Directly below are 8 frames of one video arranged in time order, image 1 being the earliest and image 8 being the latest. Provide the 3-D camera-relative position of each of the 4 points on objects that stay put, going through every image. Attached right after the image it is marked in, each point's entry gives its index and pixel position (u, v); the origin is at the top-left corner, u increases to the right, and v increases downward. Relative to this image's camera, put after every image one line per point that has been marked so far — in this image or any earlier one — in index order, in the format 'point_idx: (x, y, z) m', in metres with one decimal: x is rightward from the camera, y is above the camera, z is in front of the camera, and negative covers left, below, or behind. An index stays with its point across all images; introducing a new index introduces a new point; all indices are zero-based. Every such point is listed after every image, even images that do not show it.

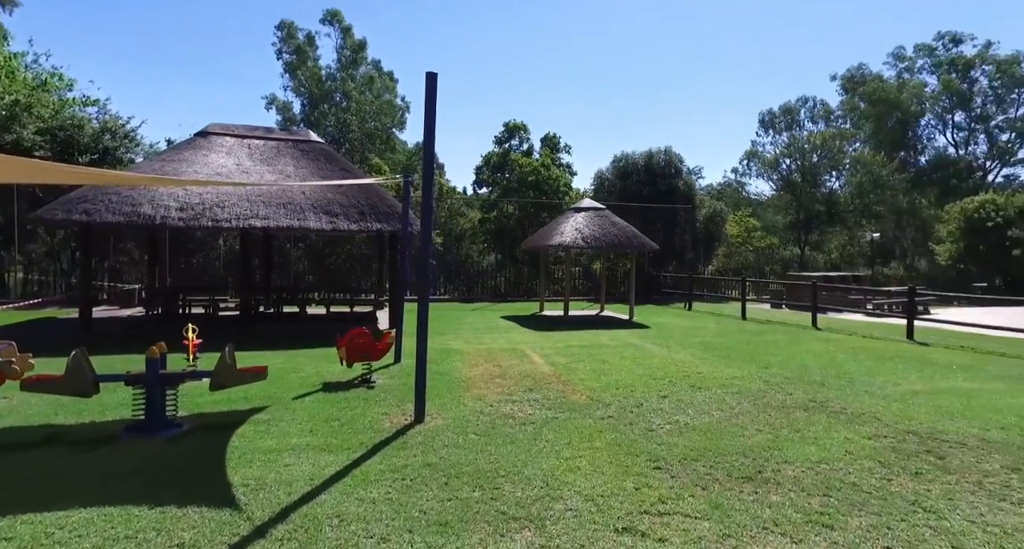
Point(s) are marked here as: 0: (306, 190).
0: (-3.0, +1.2, +8.9) m
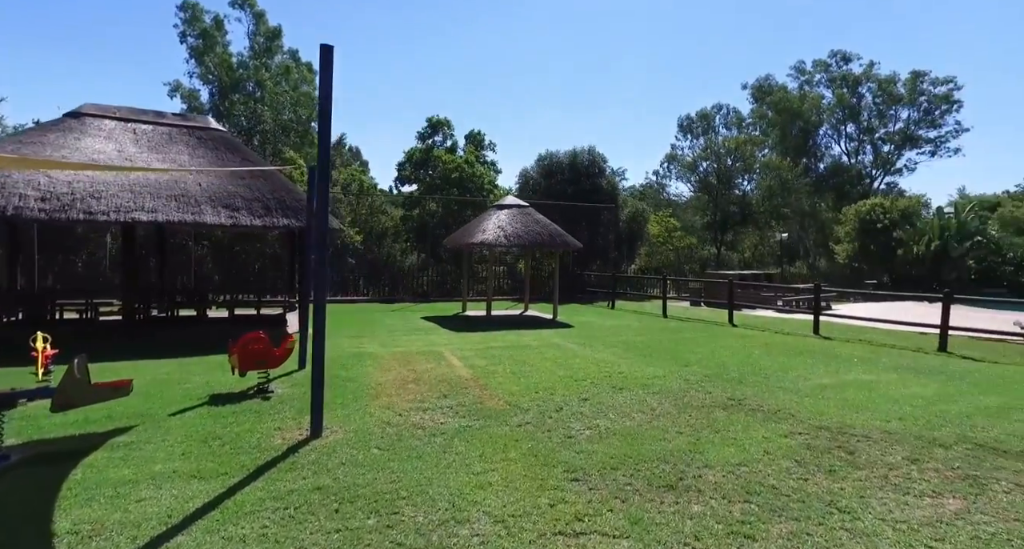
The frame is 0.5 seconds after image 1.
0: (-4.1, +1.2, +8.2) m
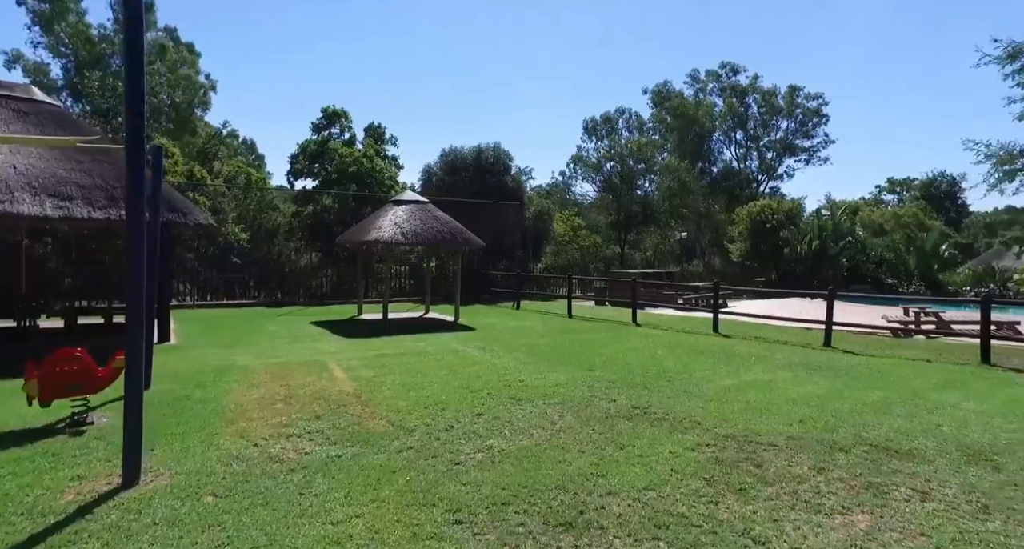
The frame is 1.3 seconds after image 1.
0: (-5.4, +1.2, +7.0) m
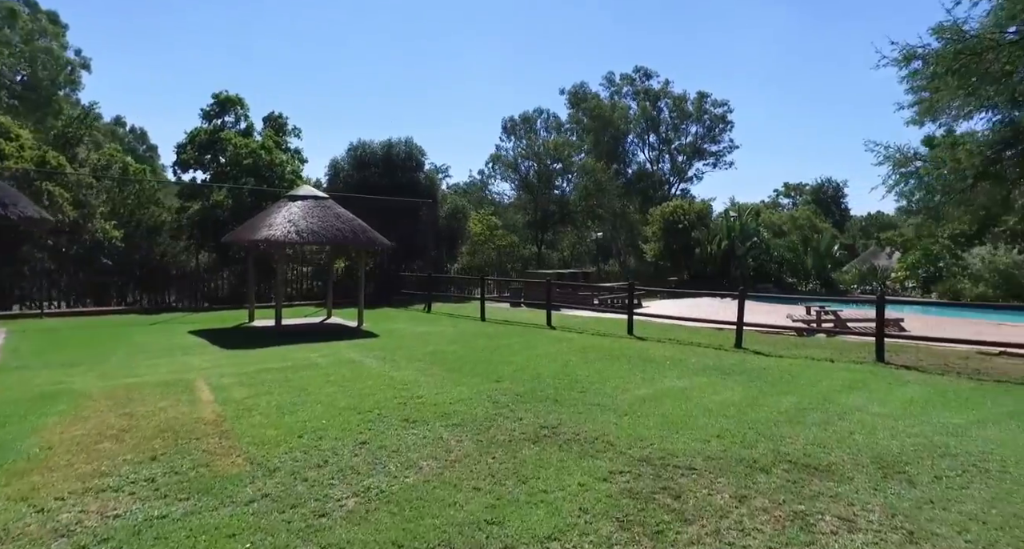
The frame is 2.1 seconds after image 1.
0: (-6.3, +1.2, +5.6) m
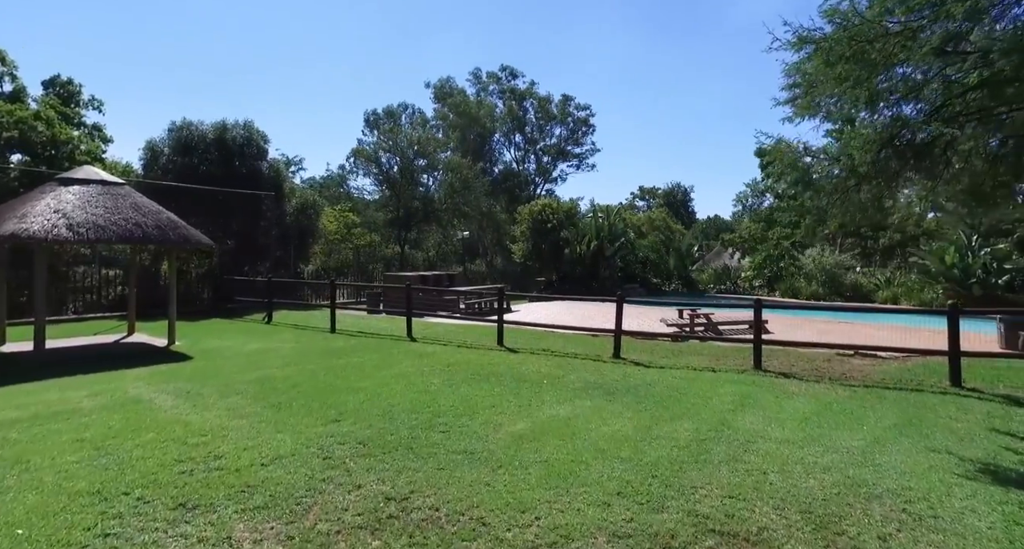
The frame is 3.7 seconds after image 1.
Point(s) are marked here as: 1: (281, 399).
0: (-7.3, +1.1, +2.9) m
1: (-2.1, -1.1, +5.7) m
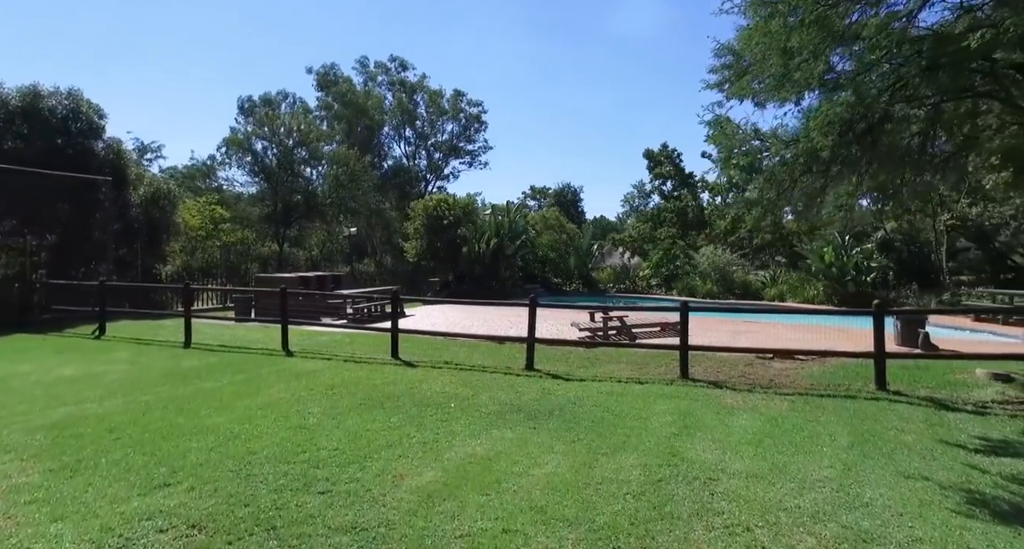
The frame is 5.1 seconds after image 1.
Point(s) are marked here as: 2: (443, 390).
0: (-7.4, +1.0, +0.3) m
1: (-2.8, -1.2, +4.0) m
2: (-0.7, -1.2, +6.8) m
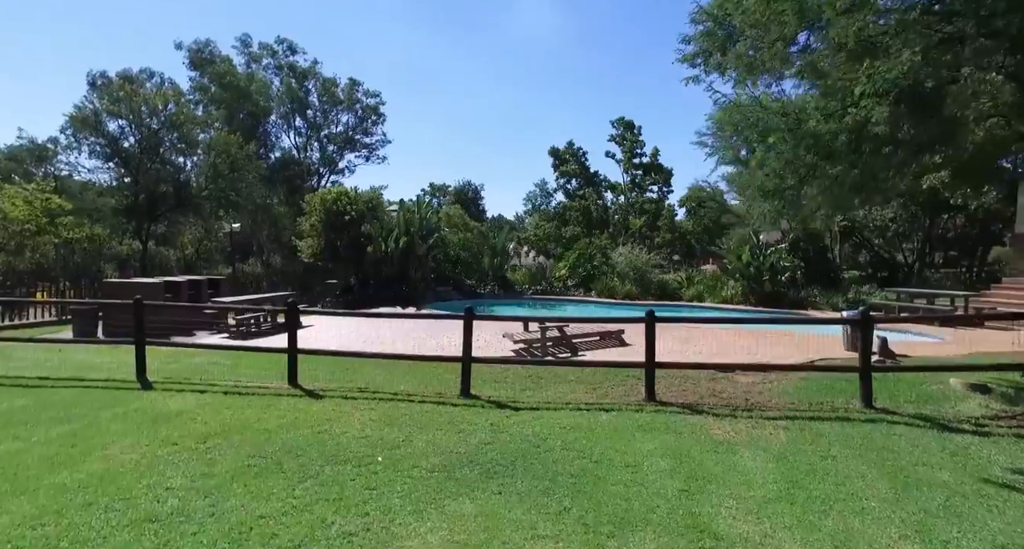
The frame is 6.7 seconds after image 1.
0: (-6.7, +0.9, -2.4) m
1: (-2.8, -1.2, +2.0) m
2: (-1.2, -1.3, +5.1) m
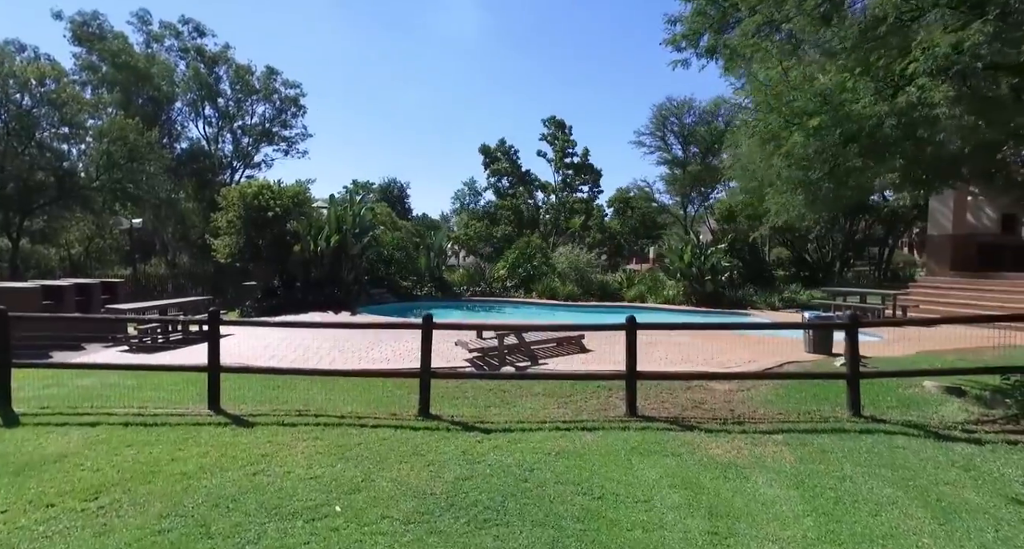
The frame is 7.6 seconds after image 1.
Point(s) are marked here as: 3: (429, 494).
0: (-5.9, +0.9, -3.9) m
1: (-2.5, -1.3, +0.9) m
2: (-1.3, -1.3, +4.2) m
3: (-0.5, -1.4, +3.9) m
